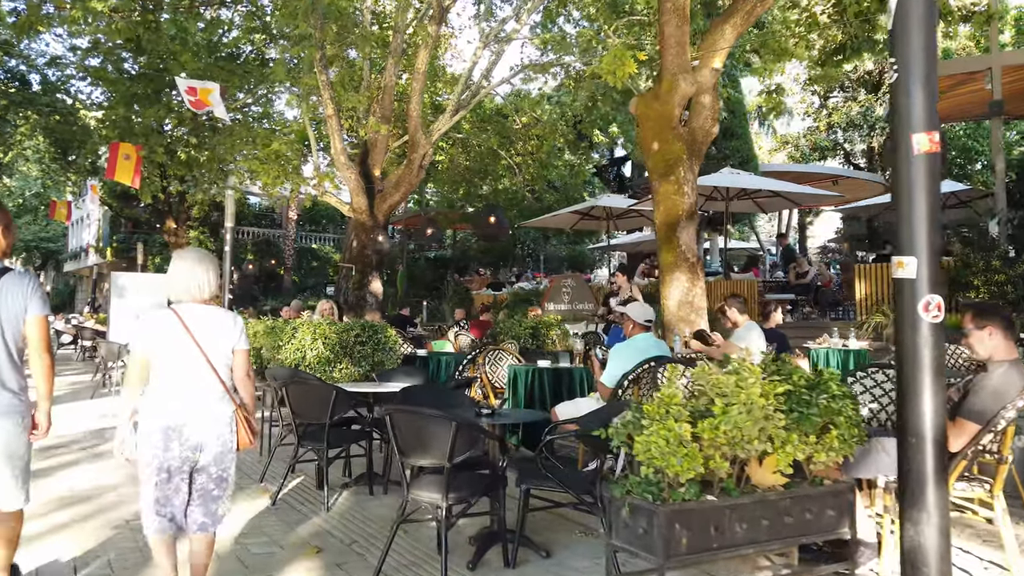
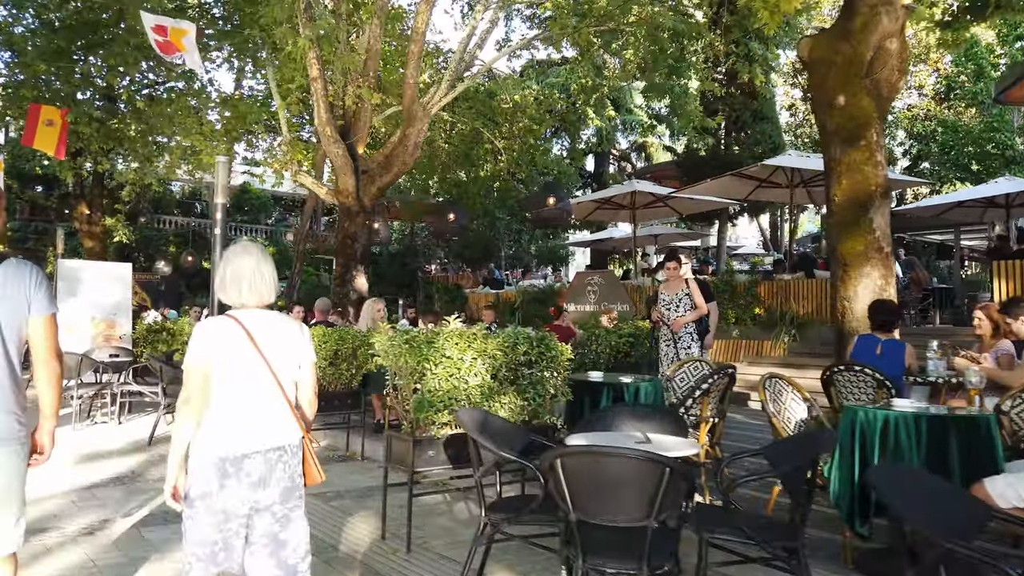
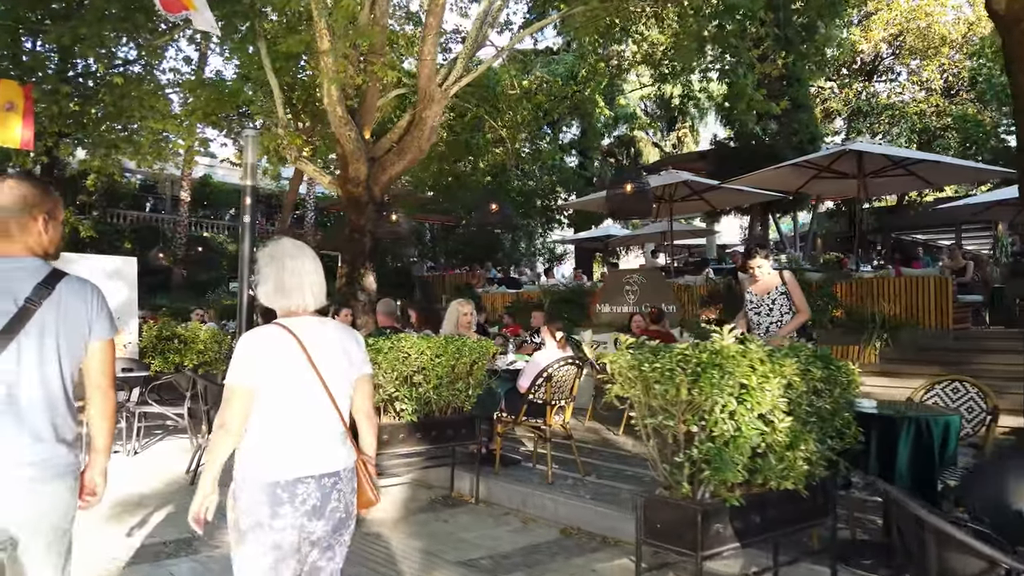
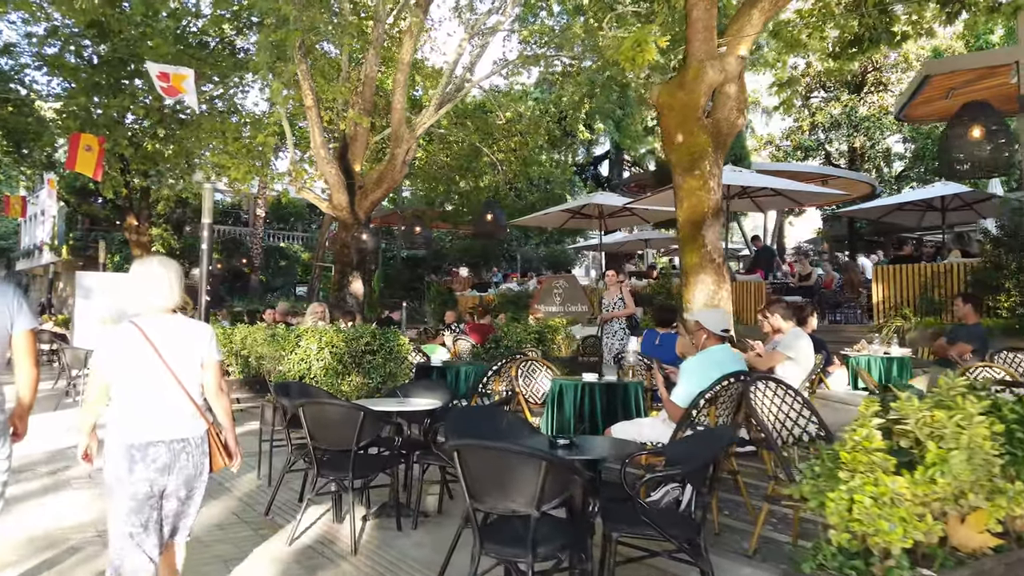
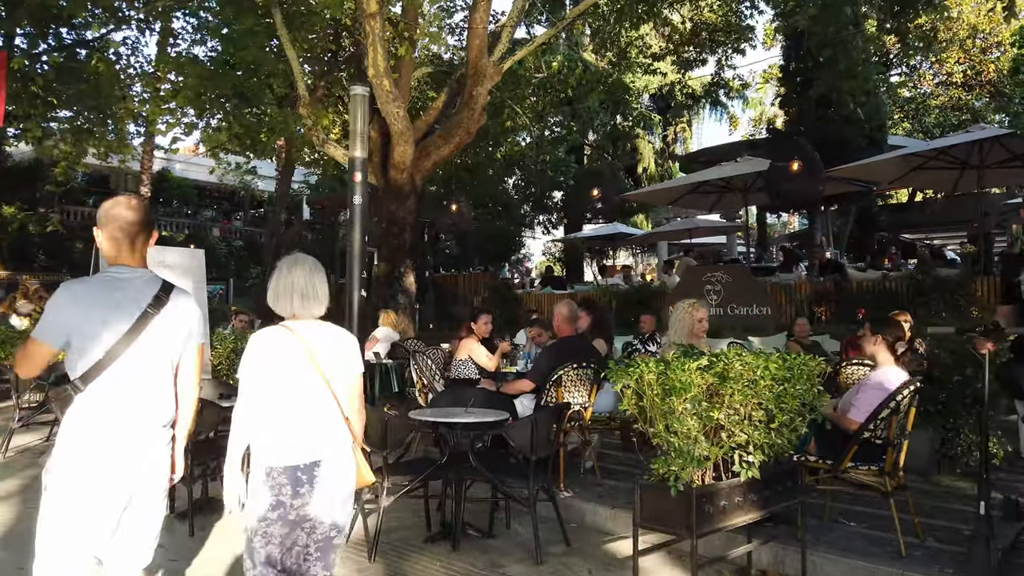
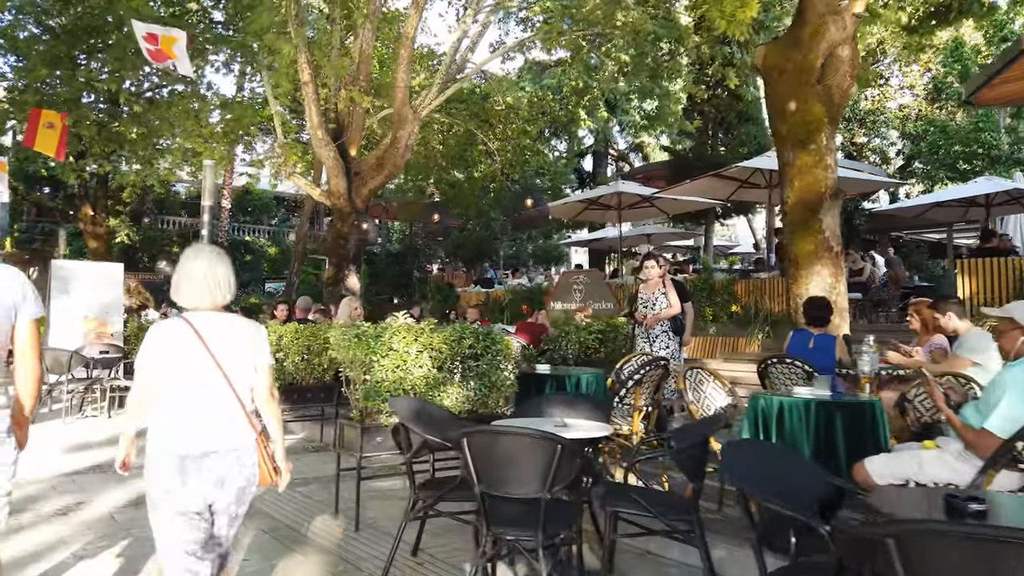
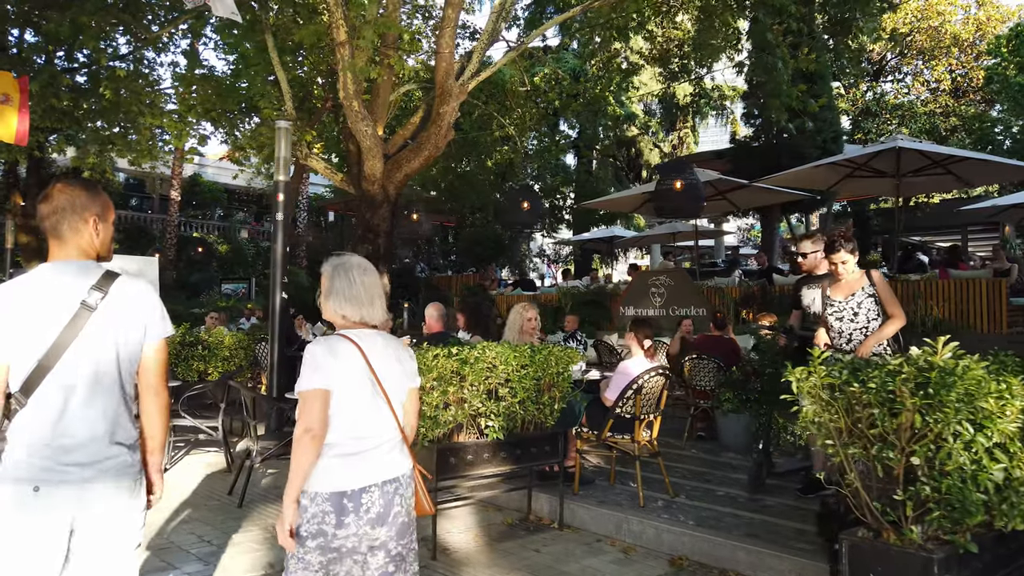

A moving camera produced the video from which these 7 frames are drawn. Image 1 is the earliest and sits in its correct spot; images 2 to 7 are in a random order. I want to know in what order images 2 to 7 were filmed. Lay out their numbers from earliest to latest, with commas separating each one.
4, 6, 2, 3, 7, 5
